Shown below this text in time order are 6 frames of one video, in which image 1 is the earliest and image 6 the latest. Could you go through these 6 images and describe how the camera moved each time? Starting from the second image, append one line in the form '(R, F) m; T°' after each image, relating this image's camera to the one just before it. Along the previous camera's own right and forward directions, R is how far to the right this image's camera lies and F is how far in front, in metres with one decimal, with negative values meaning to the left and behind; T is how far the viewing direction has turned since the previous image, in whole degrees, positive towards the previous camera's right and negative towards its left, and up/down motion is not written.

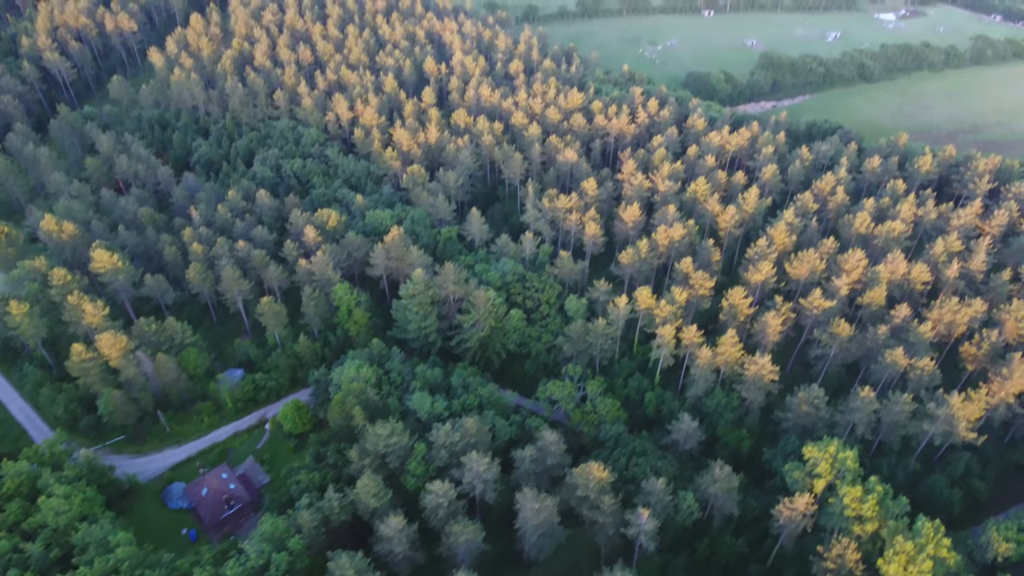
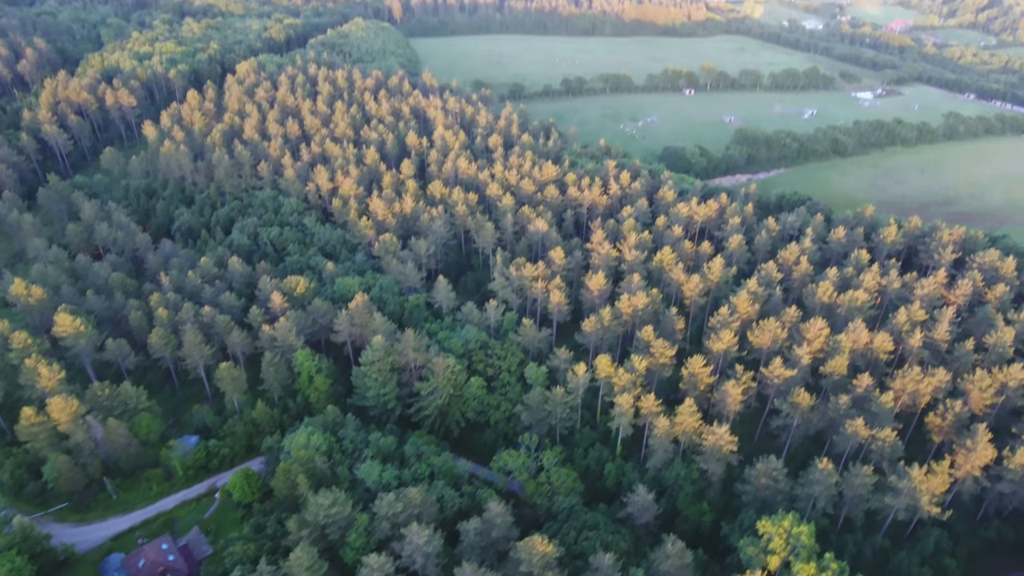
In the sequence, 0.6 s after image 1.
(+2.7, -0.2) m; -1°
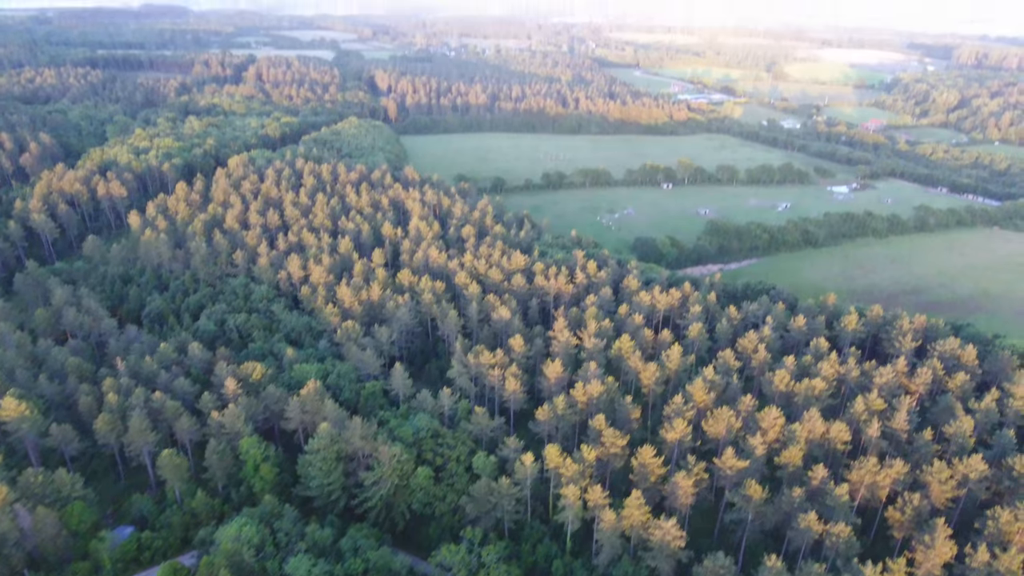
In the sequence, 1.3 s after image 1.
(+3.2, -0.2) m; 0°
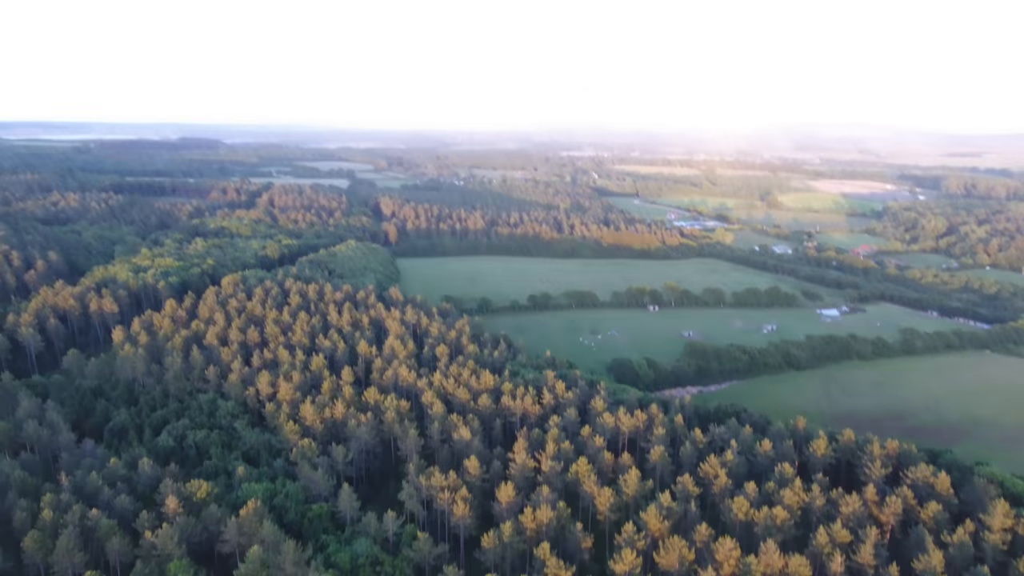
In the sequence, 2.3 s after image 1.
(+4.1, -0.3) m; -1°
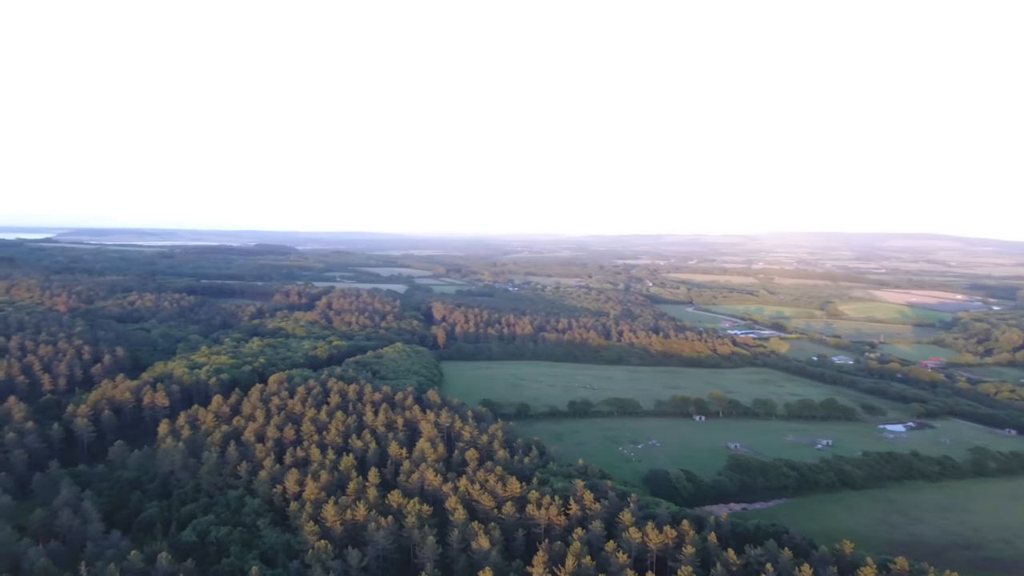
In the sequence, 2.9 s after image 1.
(+2.7, -0.3) m; -5°
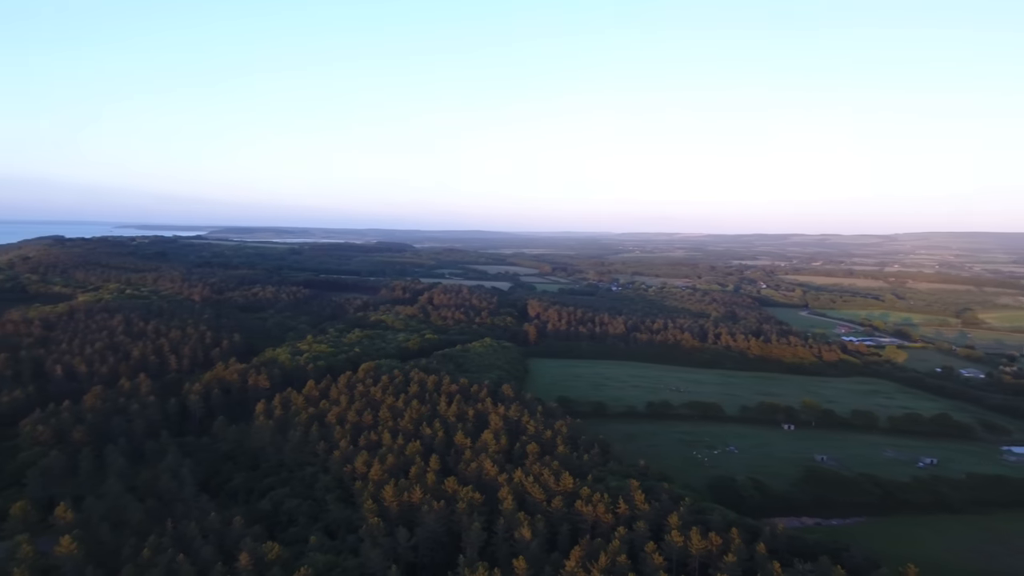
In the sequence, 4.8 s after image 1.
(+5.3, -0.4) m; -10°
